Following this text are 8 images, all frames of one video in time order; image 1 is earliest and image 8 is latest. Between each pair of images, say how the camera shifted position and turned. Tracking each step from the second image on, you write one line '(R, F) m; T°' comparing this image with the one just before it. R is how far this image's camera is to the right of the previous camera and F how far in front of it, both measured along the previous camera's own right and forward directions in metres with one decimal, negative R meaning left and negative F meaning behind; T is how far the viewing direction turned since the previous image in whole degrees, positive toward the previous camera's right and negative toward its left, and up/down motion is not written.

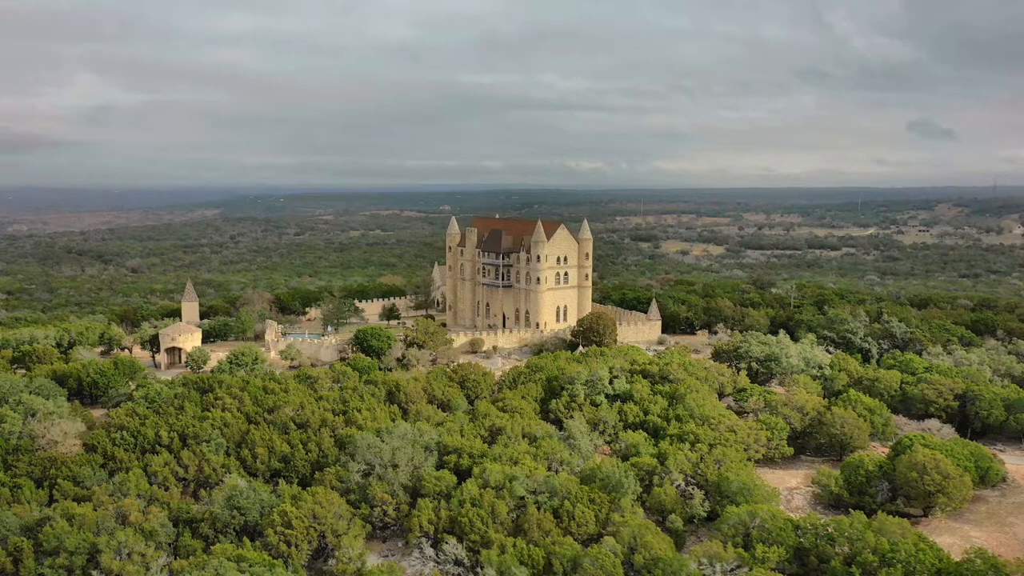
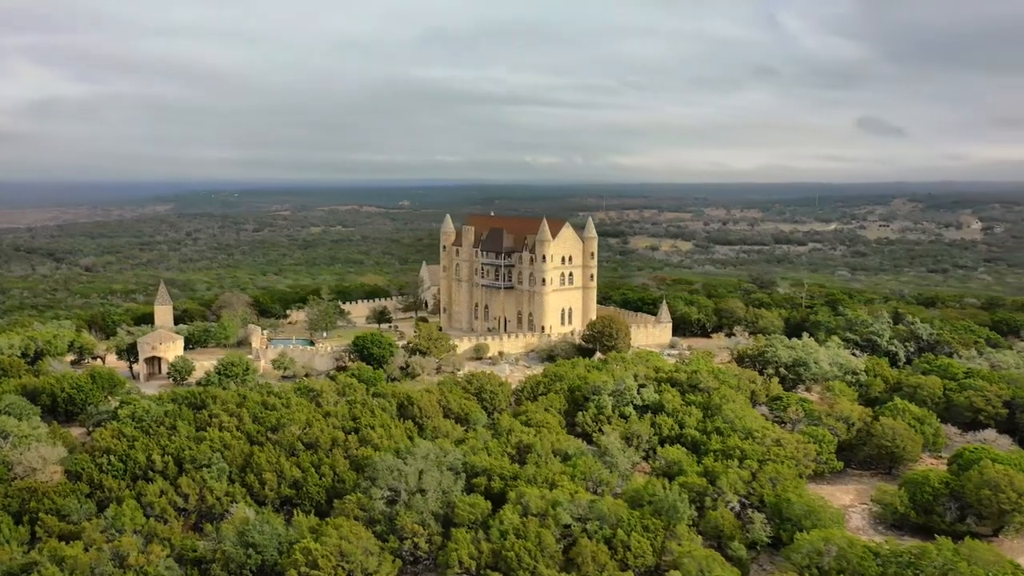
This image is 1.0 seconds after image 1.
(-3.4, +3.5) m; +3°
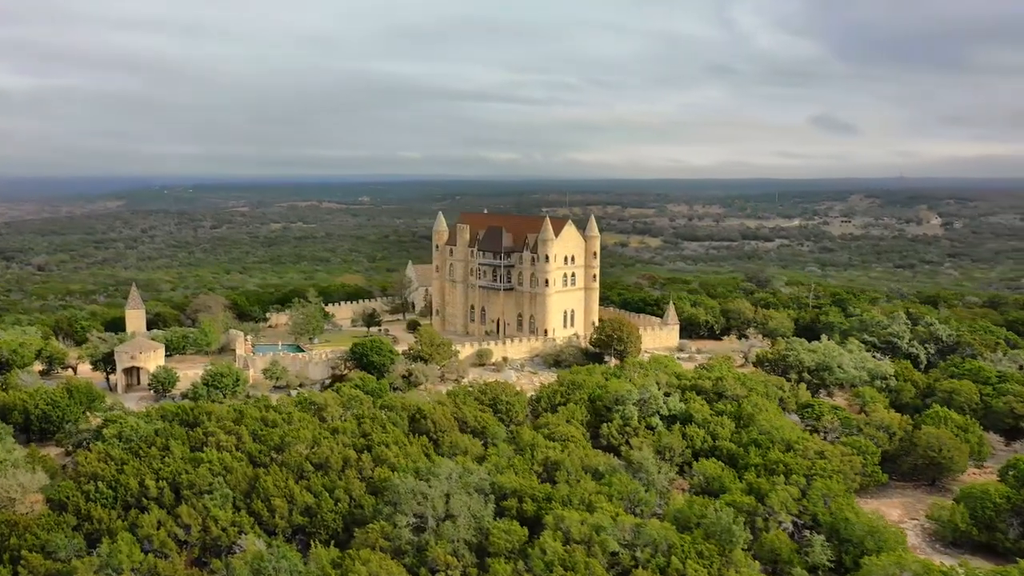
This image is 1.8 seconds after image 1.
(-3.0, +2.9) m; +3°
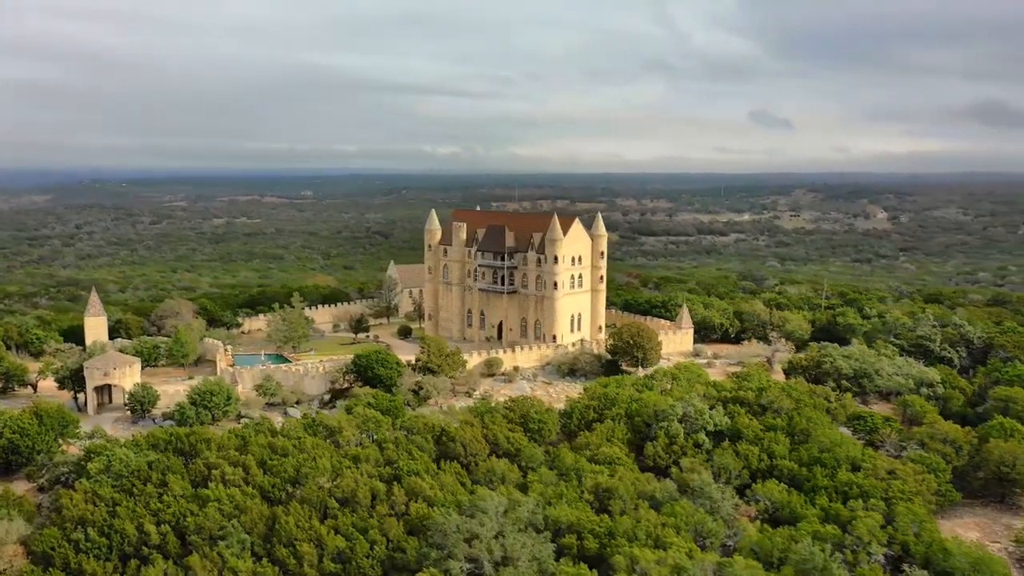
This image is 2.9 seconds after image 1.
(-4.2, +4.0) m; +4°
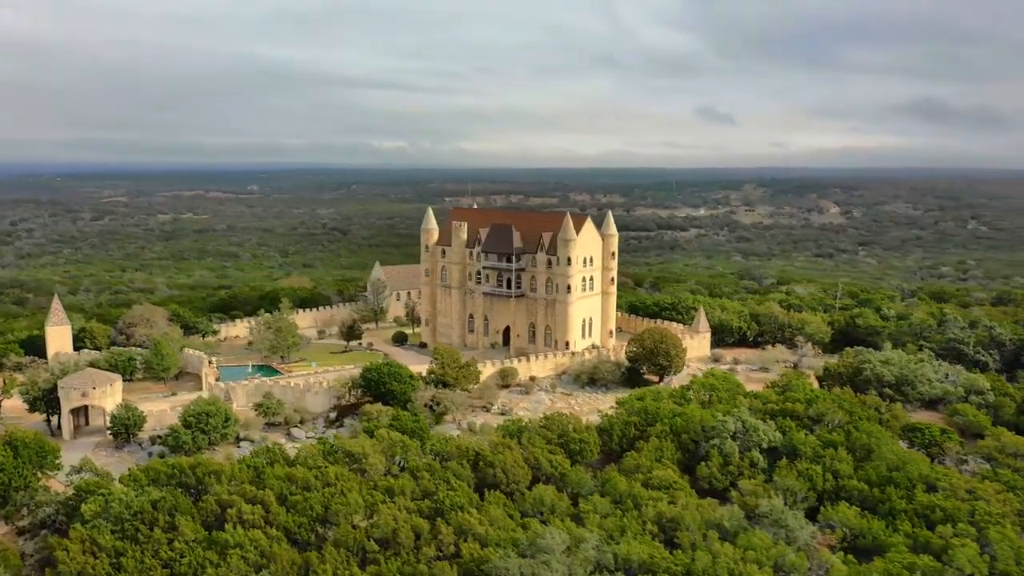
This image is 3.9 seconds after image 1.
(-3.9, +3.6) m; +4°
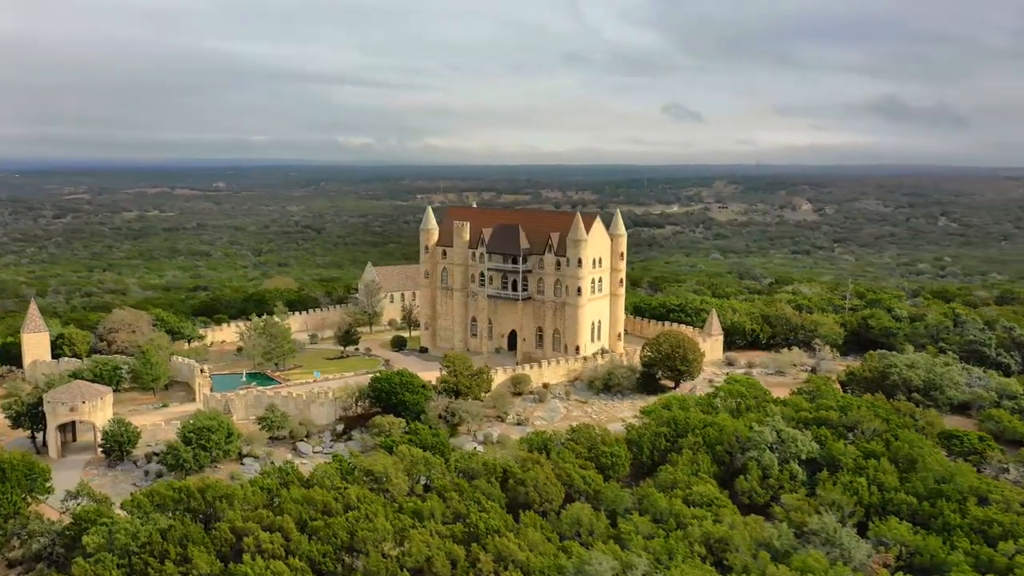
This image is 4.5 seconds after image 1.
(-2.4, +2.1) m; +2°
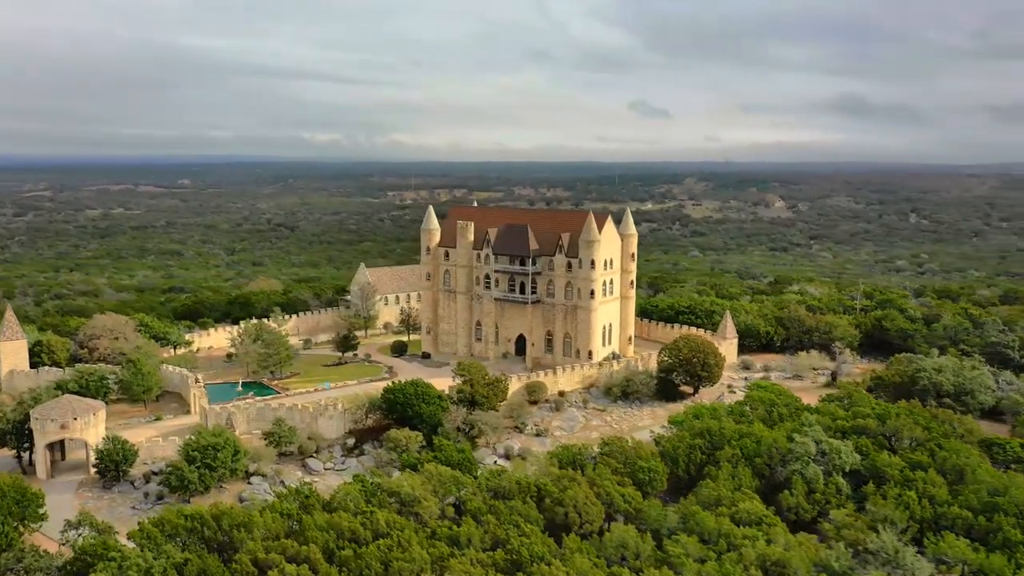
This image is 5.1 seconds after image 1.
(-2.4, +2.1) m; +2°
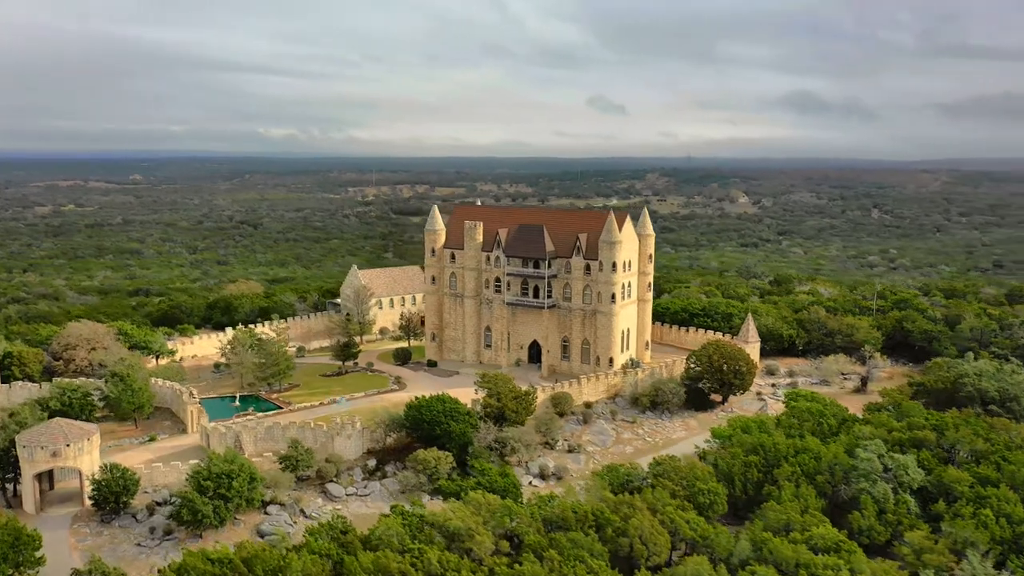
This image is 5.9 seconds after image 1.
(-3.2, +2.8) m; +3°
